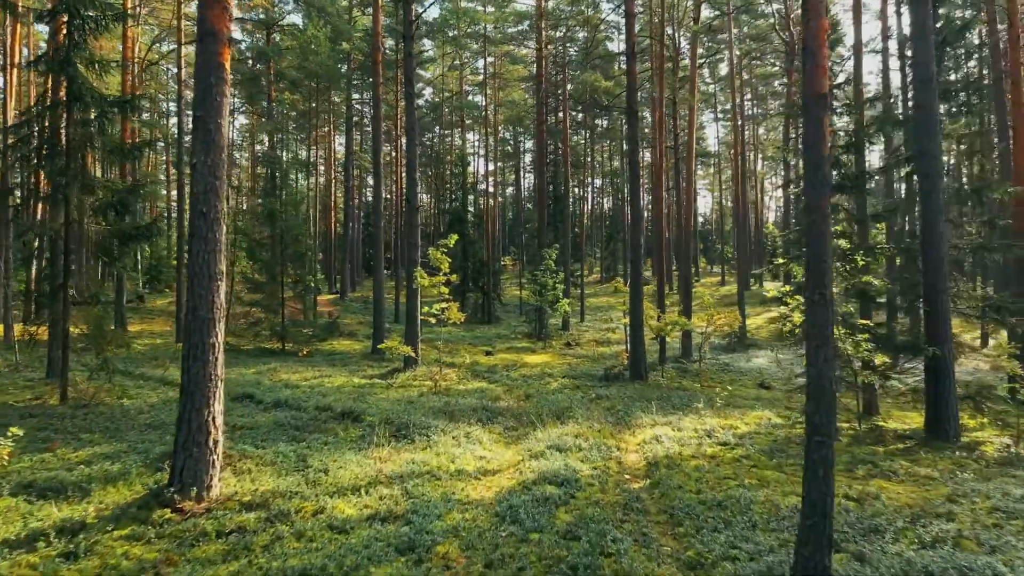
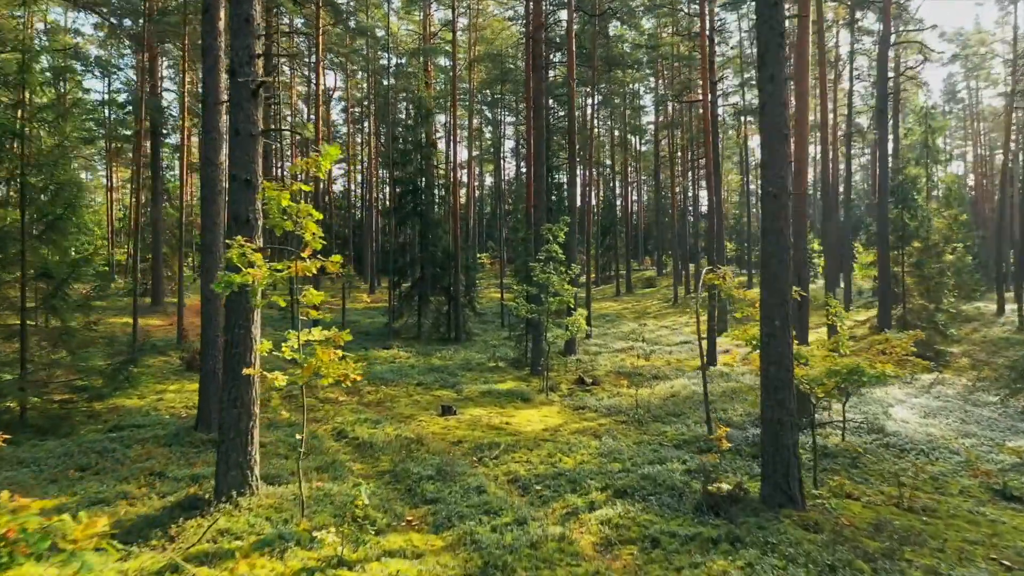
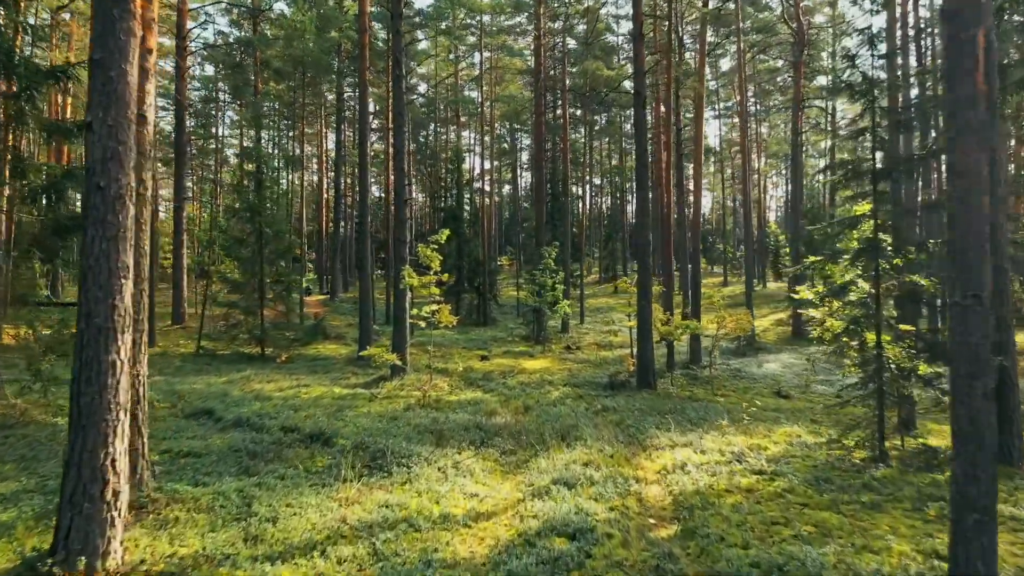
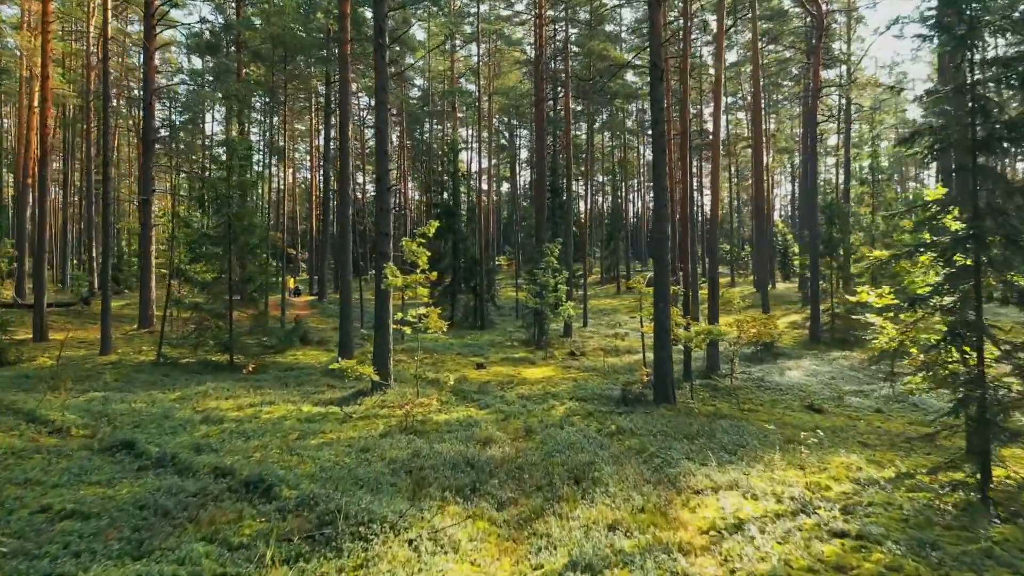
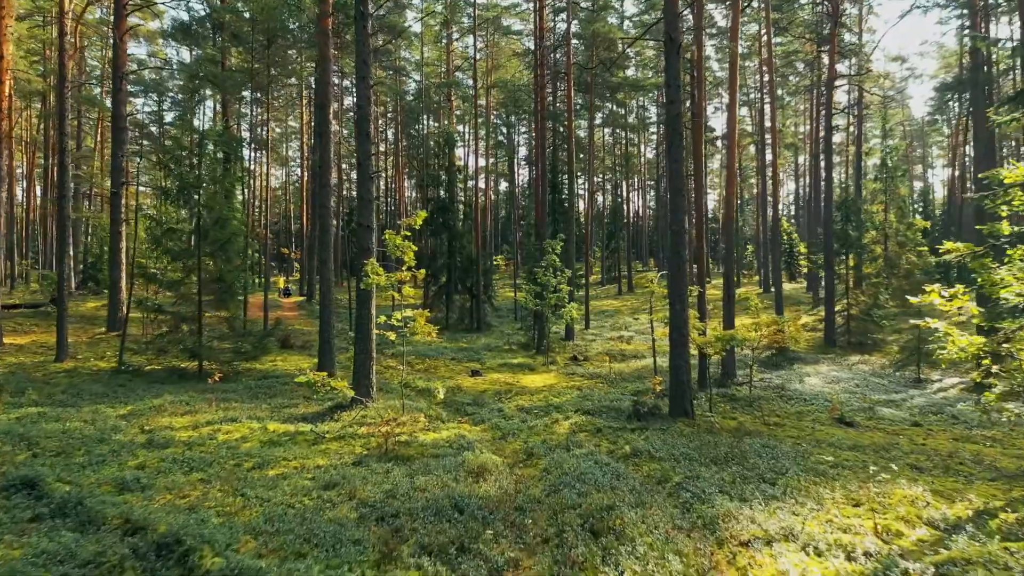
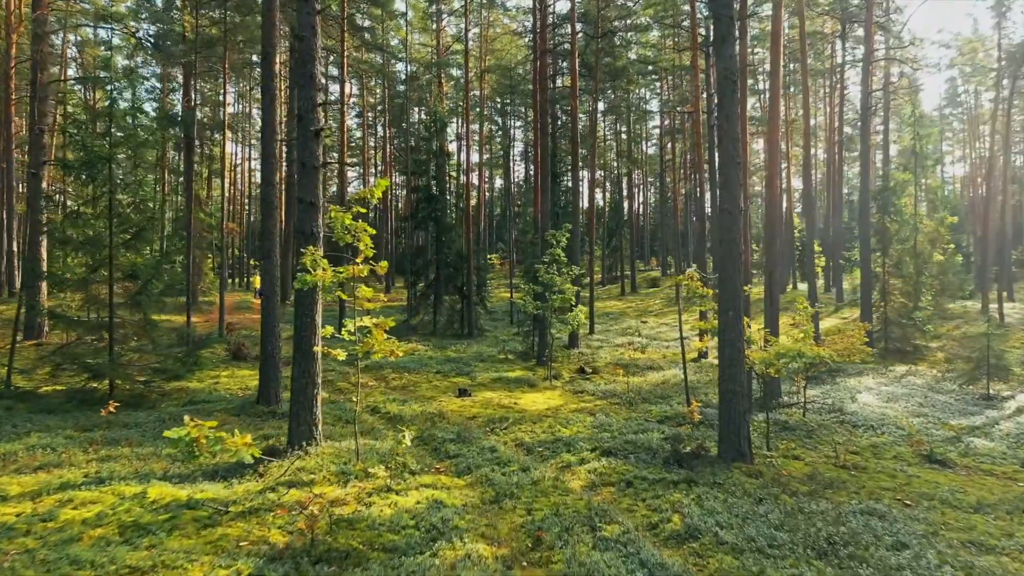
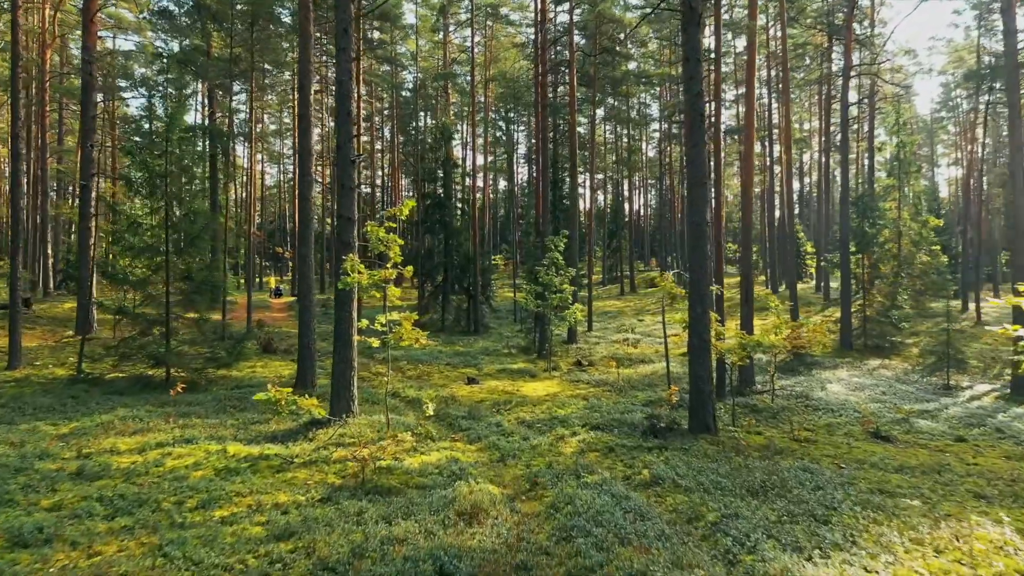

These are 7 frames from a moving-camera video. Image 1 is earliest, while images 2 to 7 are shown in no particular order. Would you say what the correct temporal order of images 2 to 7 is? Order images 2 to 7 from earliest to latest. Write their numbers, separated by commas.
3, 4, 5, 7, 6, 2
